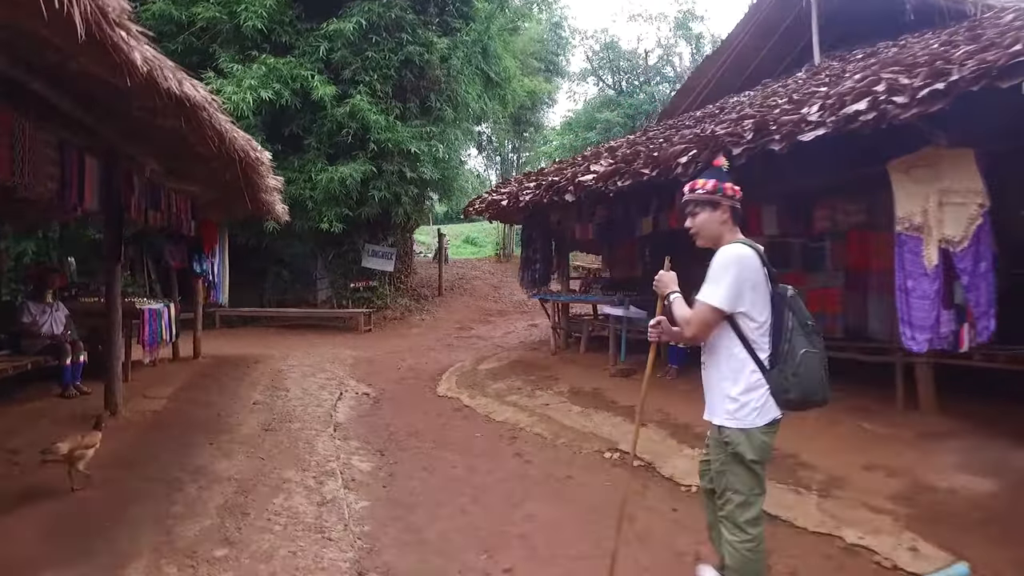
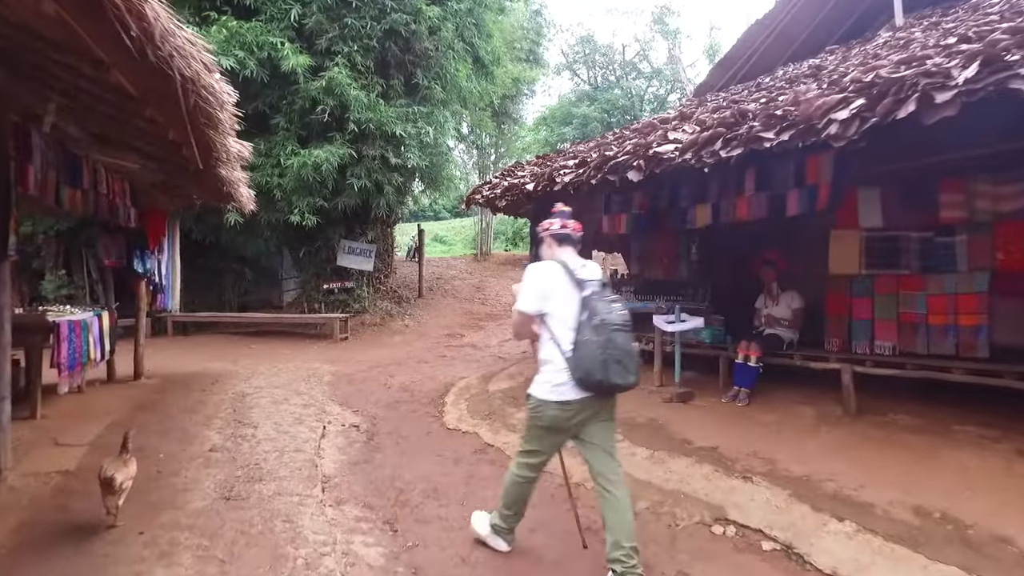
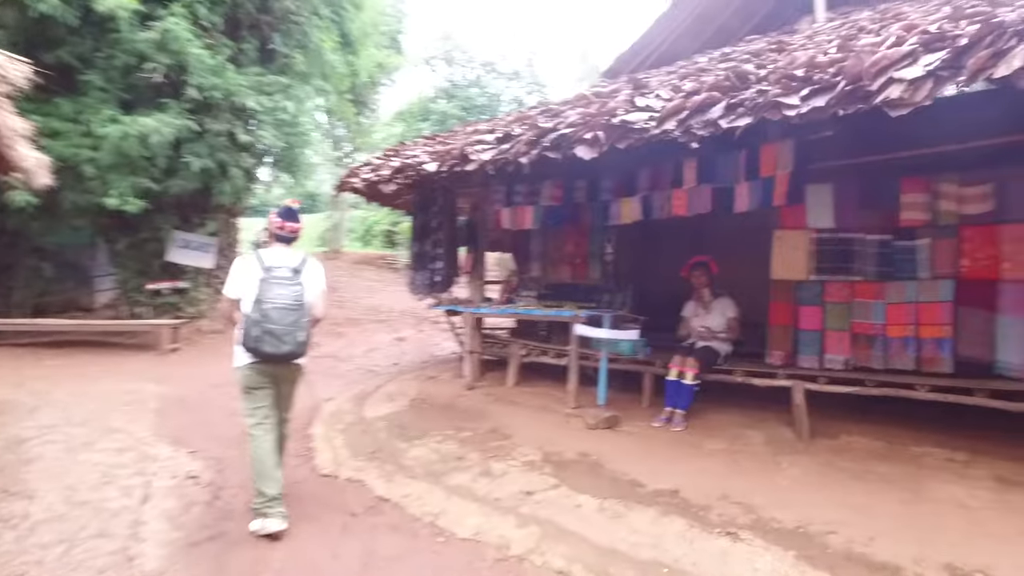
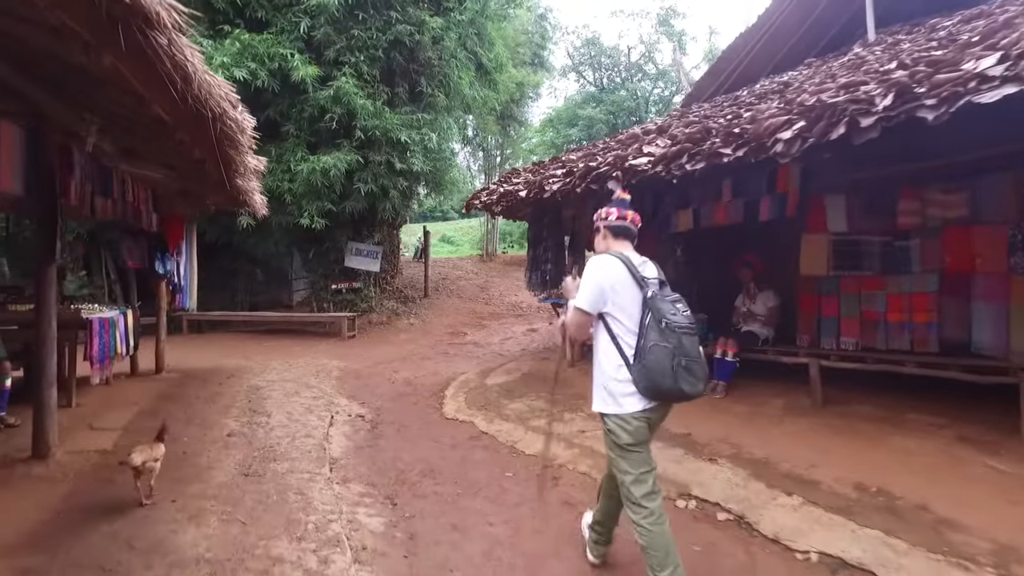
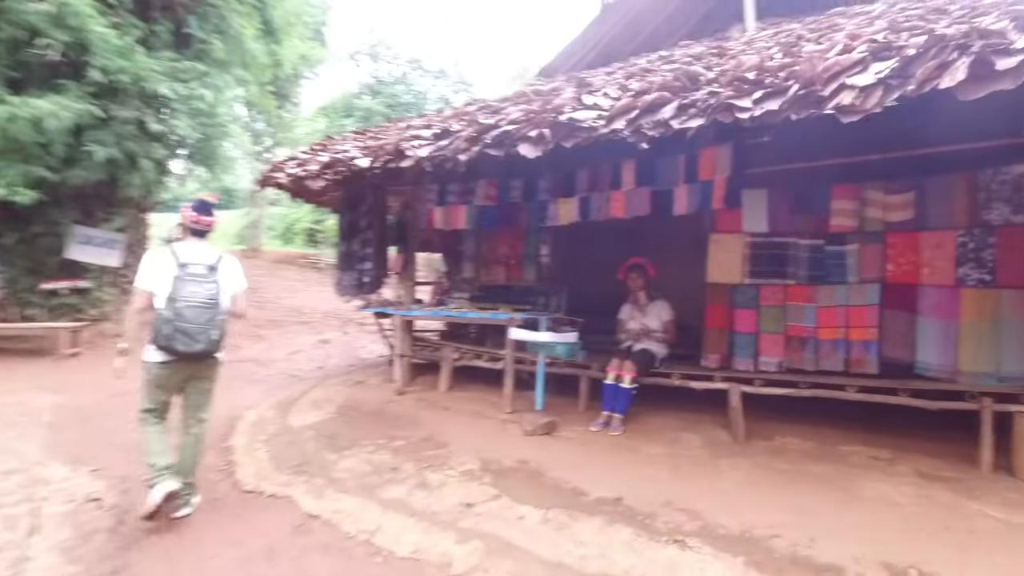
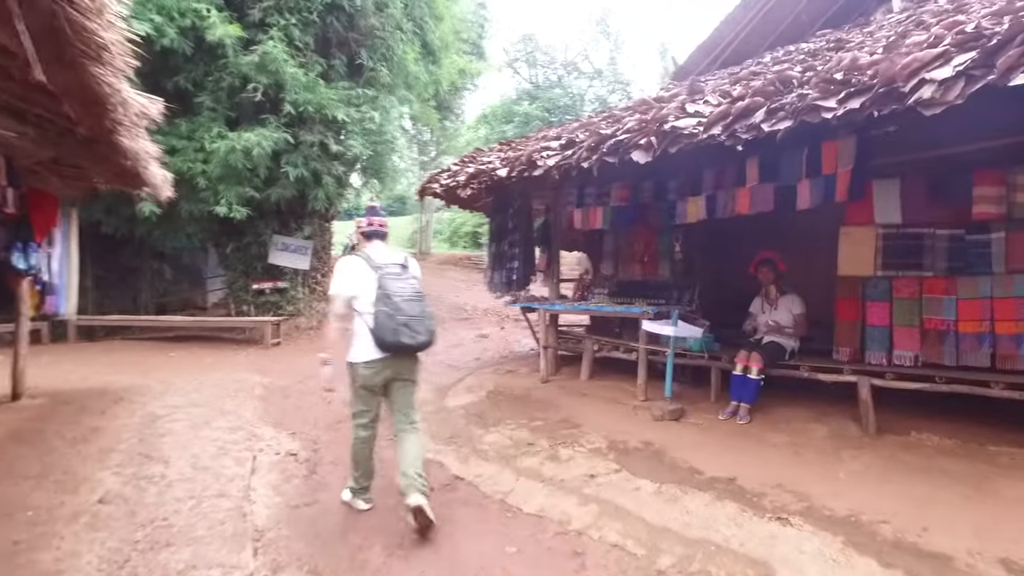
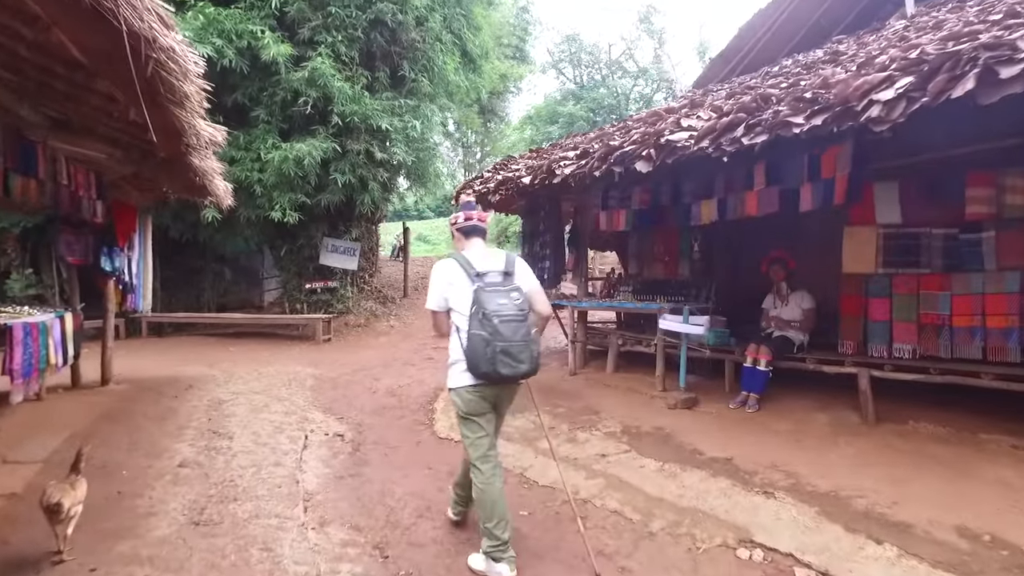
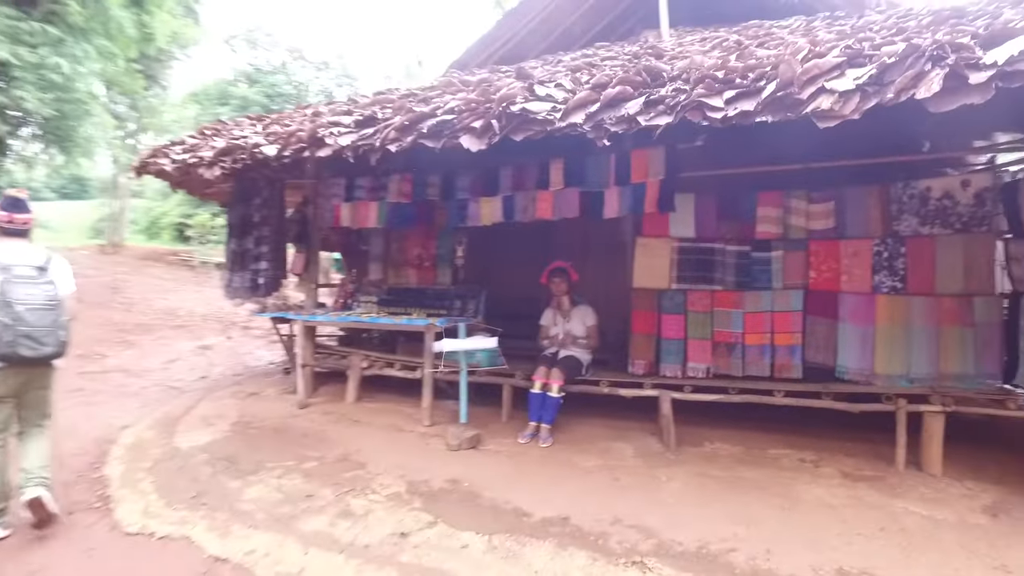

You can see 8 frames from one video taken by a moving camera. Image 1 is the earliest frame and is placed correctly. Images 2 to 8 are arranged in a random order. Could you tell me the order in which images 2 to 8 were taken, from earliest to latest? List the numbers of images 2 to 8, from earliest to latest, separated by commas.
4, 2, 7, 6, 3, 5, 8
